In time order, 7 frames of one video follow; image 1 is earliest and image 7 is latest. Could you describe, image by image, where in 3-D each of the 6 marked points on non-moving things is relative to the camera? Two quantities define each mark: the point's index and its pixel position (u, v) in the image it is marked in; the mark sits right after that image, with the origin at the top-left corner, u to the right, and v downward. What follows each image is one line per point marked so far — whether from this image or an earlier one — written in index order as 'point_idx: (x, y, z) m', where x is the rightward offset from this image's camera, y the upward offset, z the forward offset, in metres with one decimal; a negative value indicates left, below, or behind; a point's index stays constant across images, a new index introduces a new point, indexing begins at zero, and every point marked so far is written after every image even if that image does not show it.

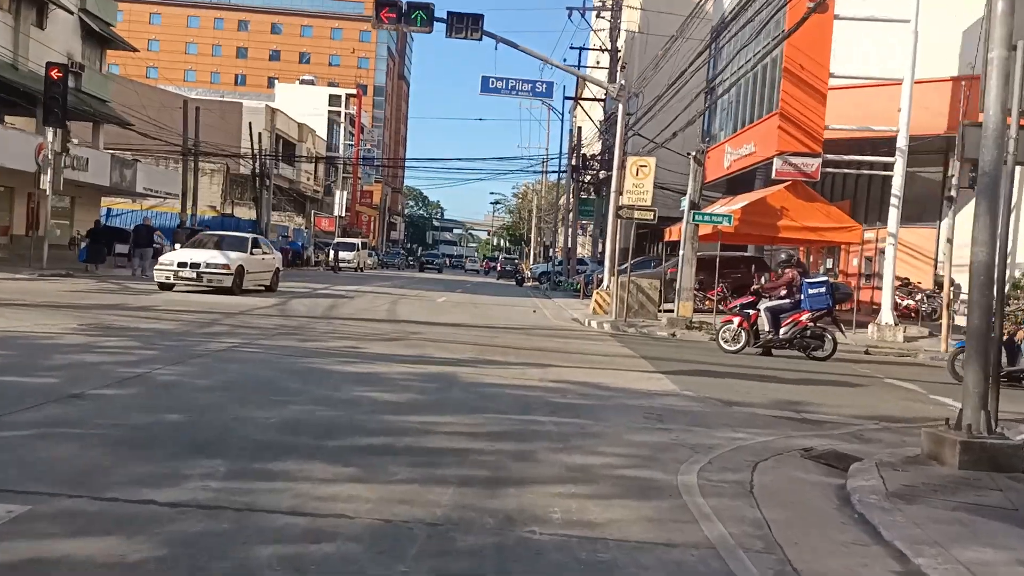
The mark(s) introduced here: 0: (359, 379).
0: (-2.3, -1.4, +8.9) m
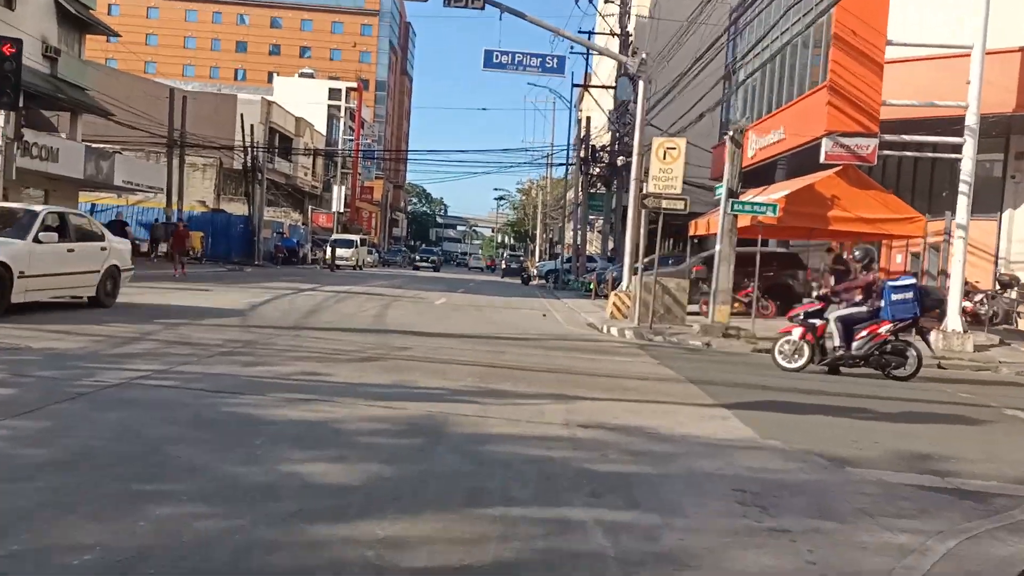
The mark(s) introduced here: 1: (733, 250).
0: (-2.1, -1.5, +6.0) m
1: (+6.7, +1.2, +18.1) m
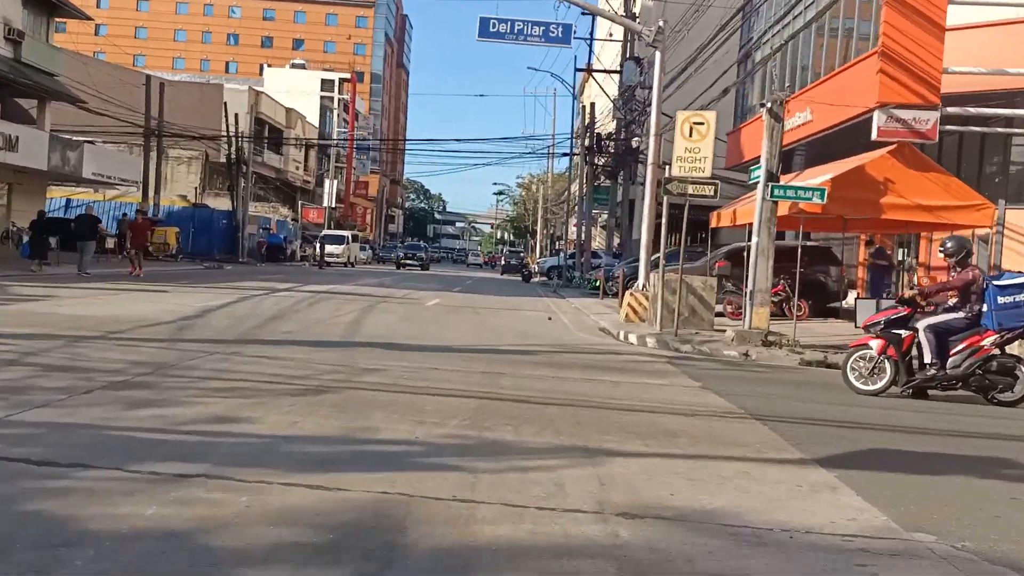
0: (-2.1, -1.5, +3.3) m
1: (+6.7, +1.2, +15.4) m
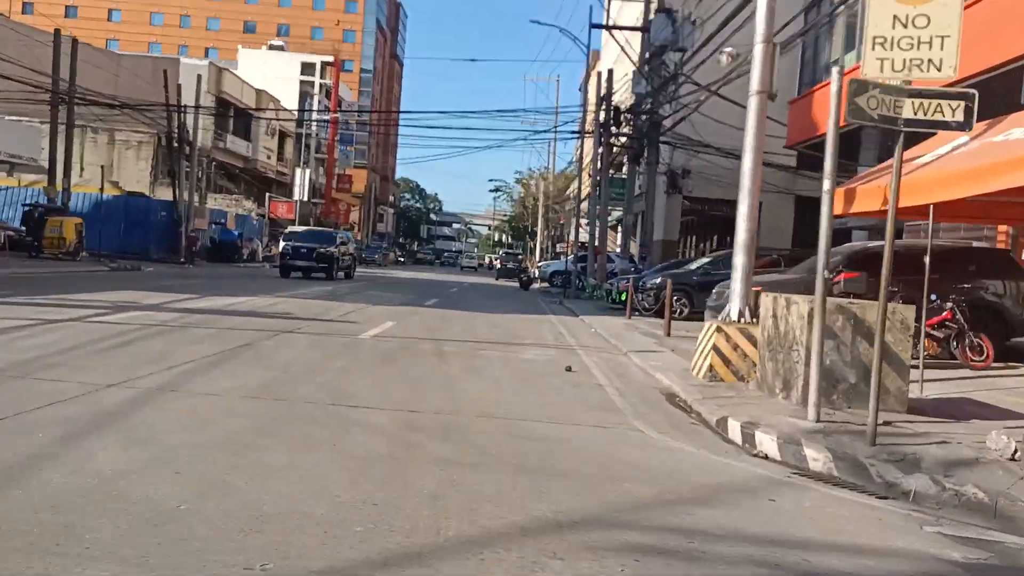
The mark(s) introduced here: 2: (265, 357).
0: (-2.2, -1.9, -5.5) m
1: (+6.6, +0.6, +6.6) m
2: (-4.3, -1.2, +10.2) m
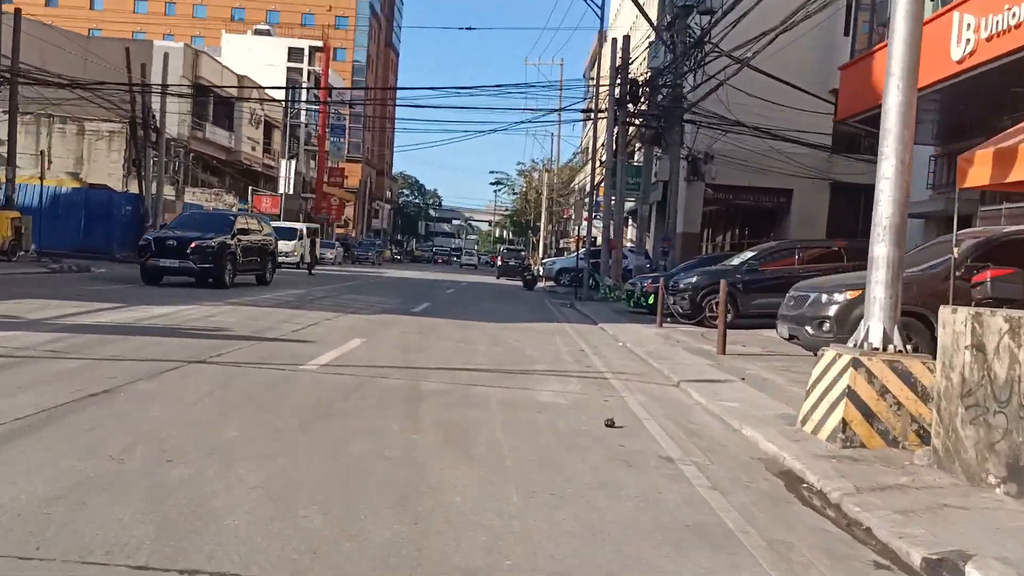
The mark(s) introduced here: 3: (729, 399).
0: (-2.1, -2.2, -9.6) m
1: (+6.7, +0.5, +2.5) m
2: (-4.2, -1.3, +6.2) m
3: (+3.4, -1.8, +9.4) m
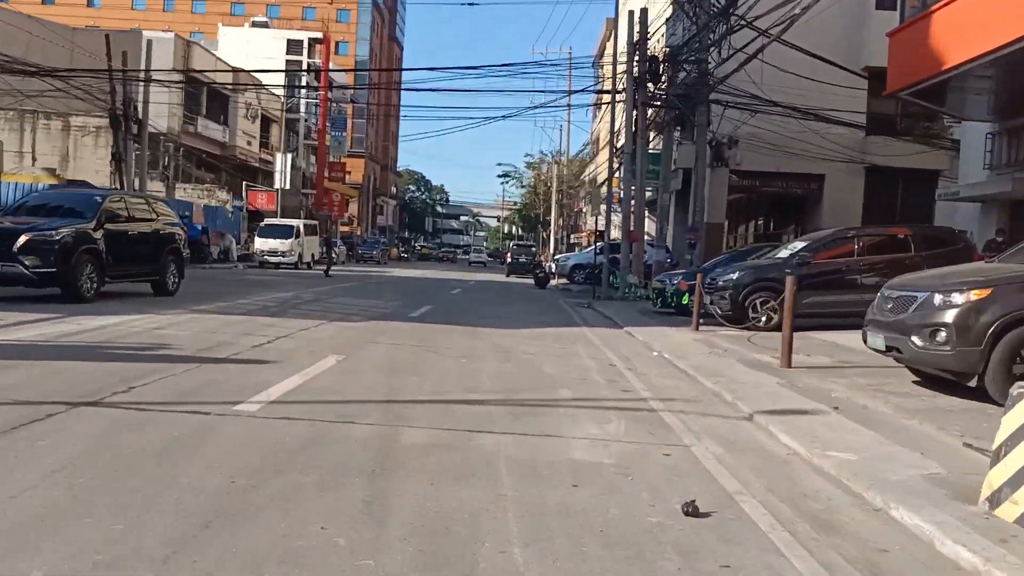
0: (-2.1, -2.4, -12.2) m
1: (+6.8, +0.5, -0.3) m
2: (-4.0, -1.5, +3.5) m
3: (+3.7, -1.8, +6.6) m
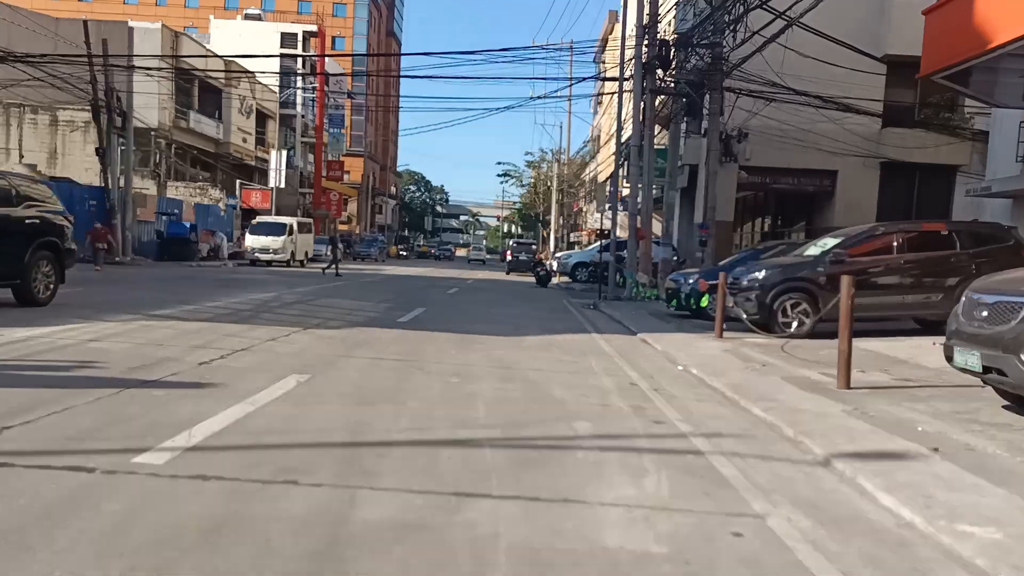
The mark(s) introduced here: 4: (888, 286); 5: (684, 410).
0: (-2.1, -2.5, -14.1) m
1: (+6.8, +0.4, -2.2) m
2: (-4.0, -1.5, +1.6) m
3: (+3.7, -1.9, +4.8) m
4: (+9.7, +0.1, +15.2) m
5: (+2.3, -1.6, +8.1) m
